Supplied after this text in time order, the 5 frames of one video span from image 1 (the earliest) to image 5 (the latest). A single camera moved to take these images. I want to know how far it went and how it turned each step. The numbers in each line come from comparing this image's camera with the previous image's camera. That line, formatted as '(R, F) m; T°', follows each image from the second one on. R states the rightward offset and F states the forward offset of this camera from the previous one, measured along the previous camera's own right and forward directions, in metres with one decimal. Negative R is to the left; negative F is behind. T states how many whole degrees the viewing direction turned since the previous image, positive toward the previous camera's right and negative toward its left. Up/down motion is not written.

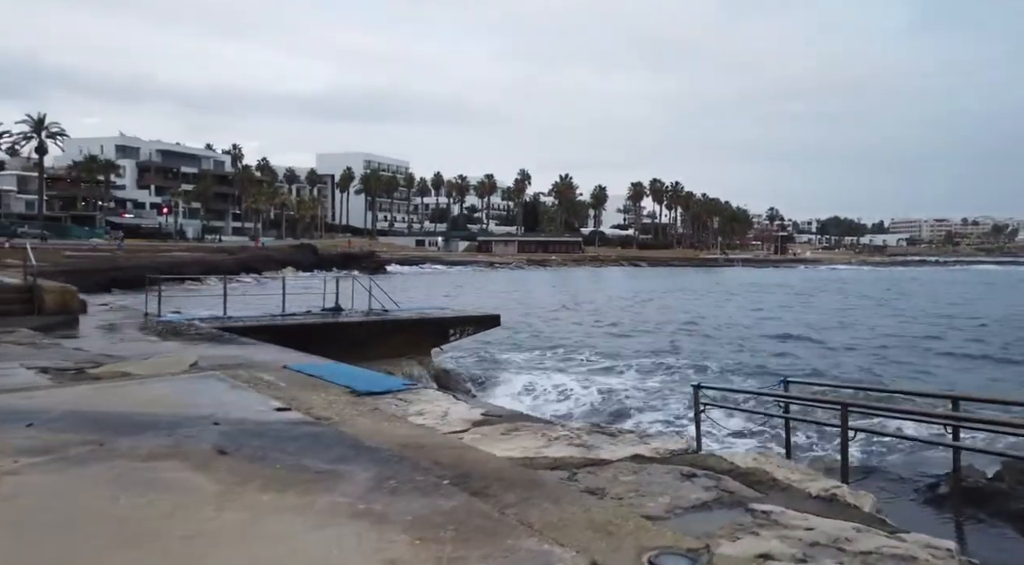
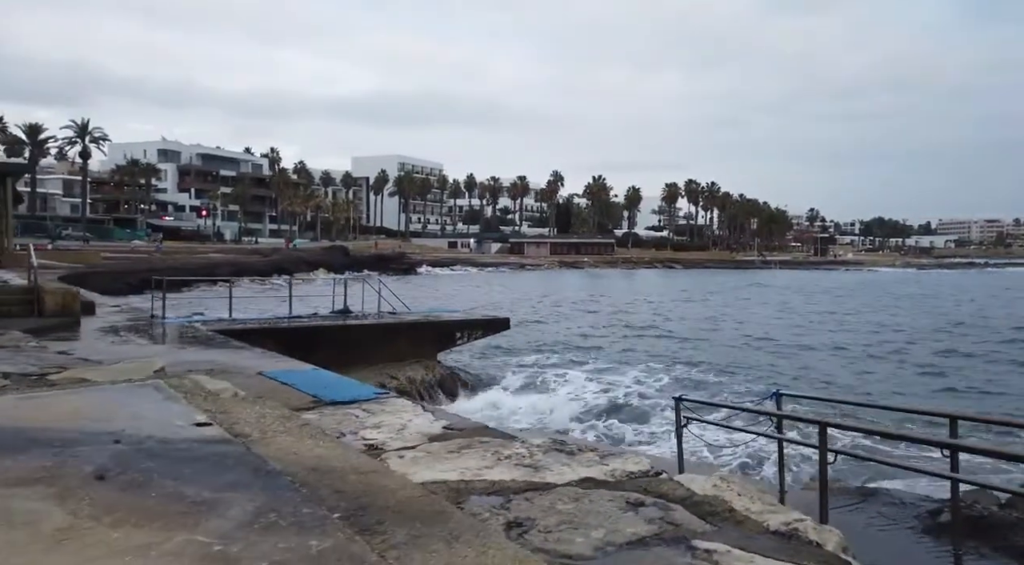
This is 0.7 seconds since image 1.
(+0.7, +0.5) m; -3°
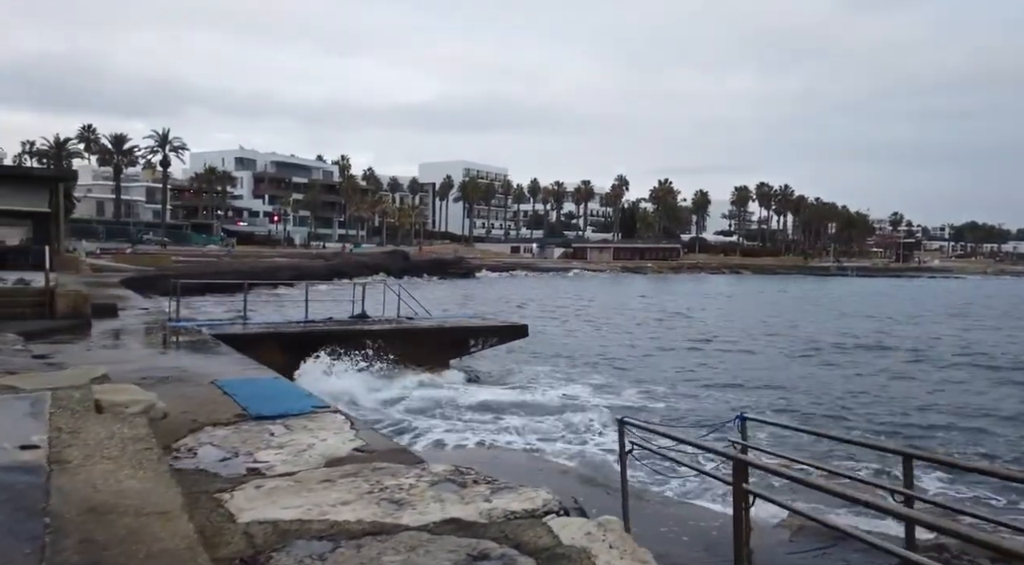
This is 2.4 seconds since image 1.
(+1.3, +0.8) m; -6°
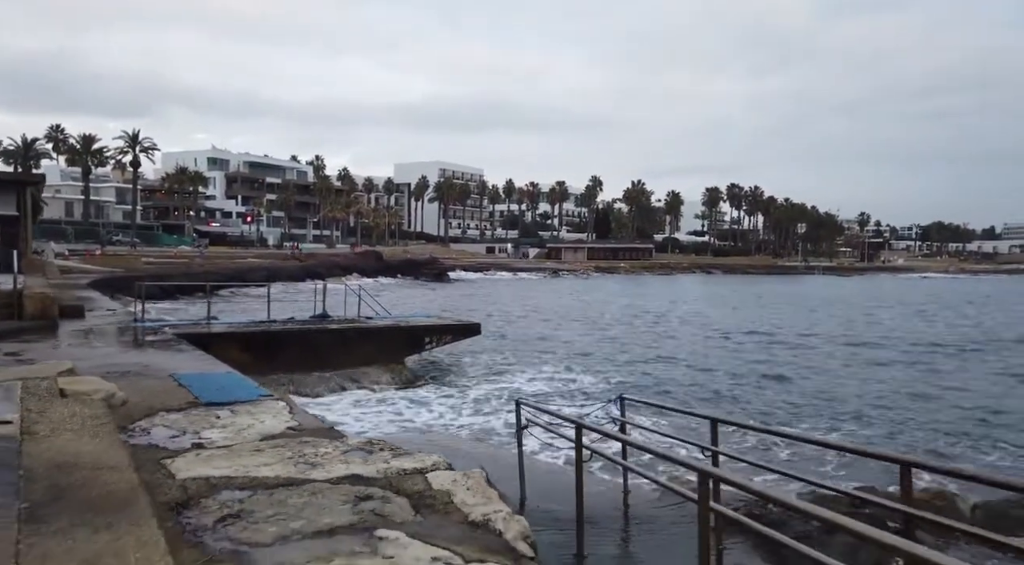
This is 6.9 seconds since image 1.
(+0.7, -1.1) m; +2°
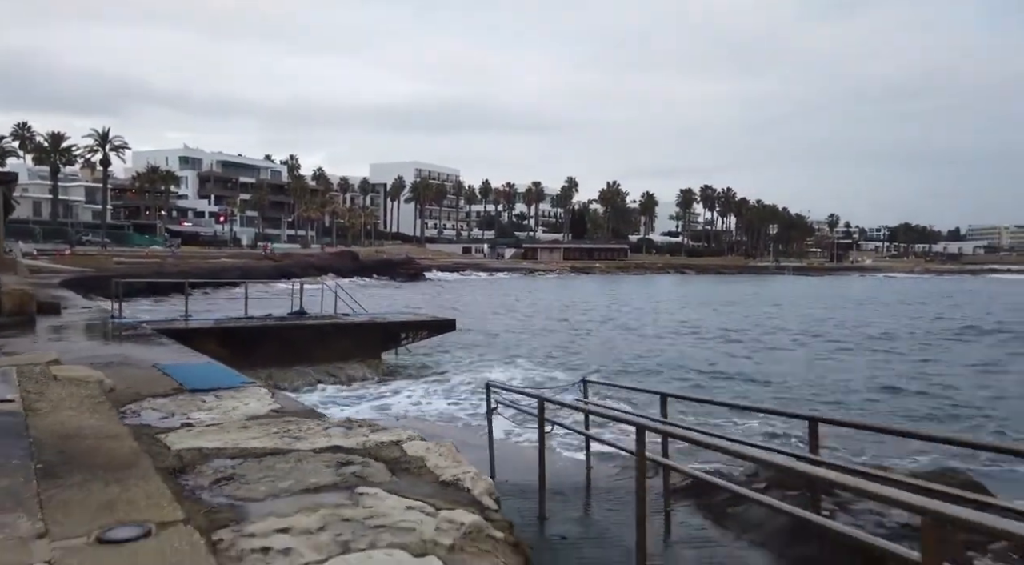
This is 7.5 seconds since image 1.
(+0.1, -0.5) m; +2°
